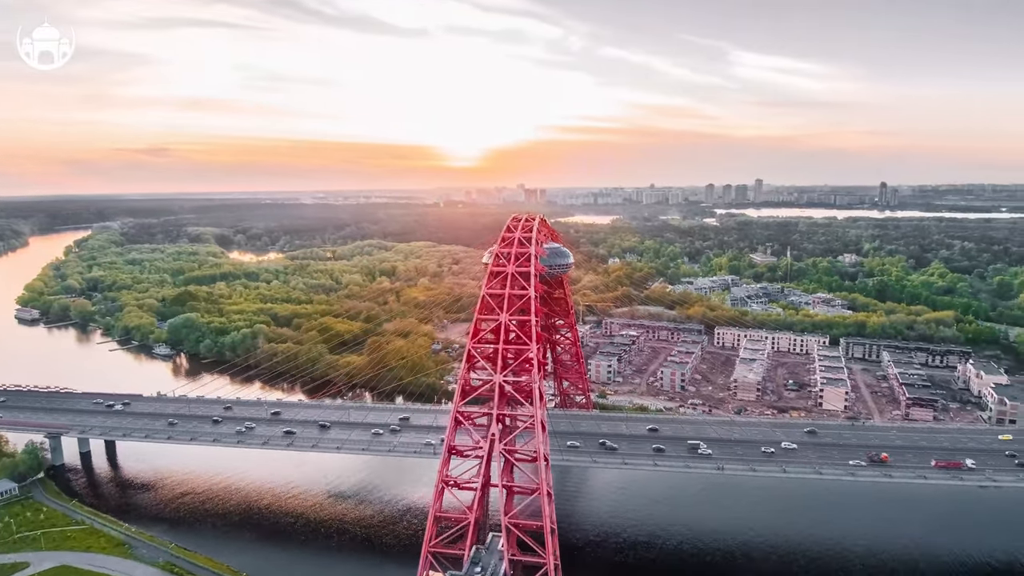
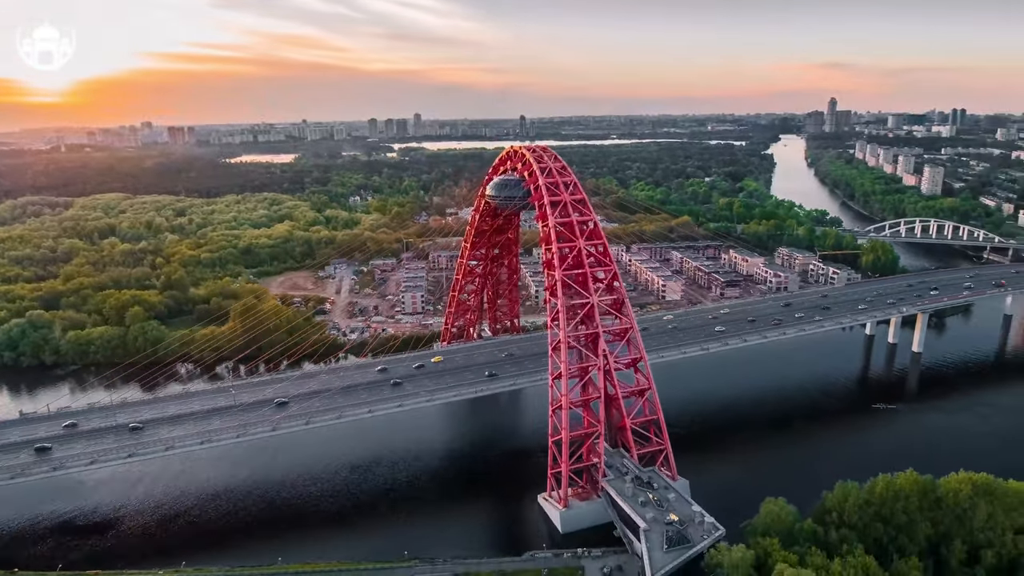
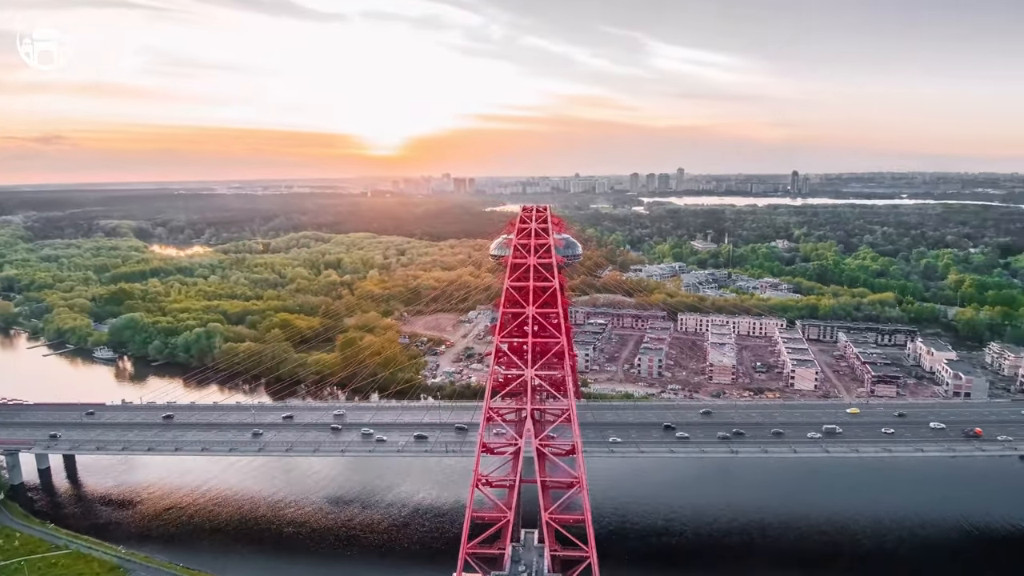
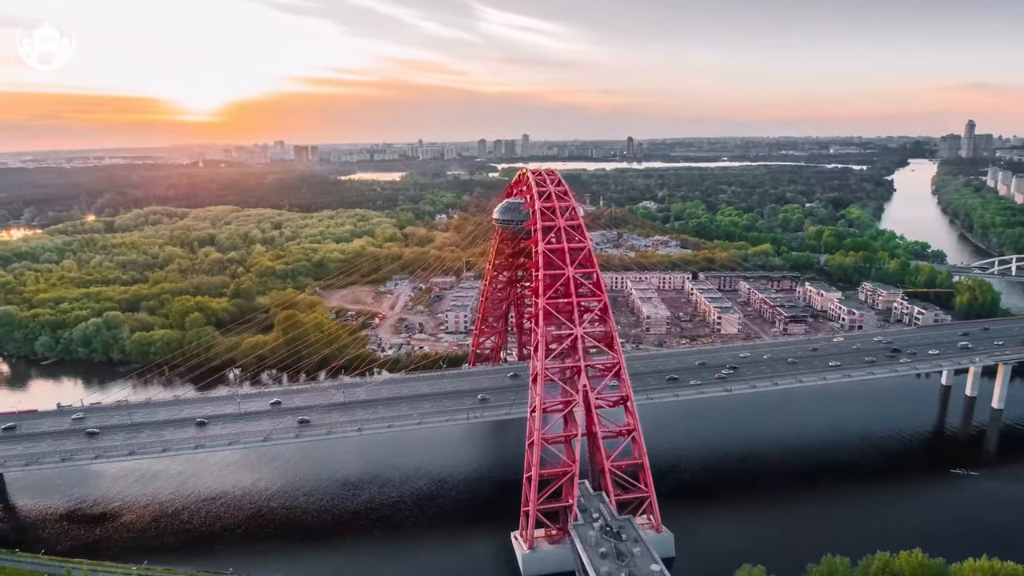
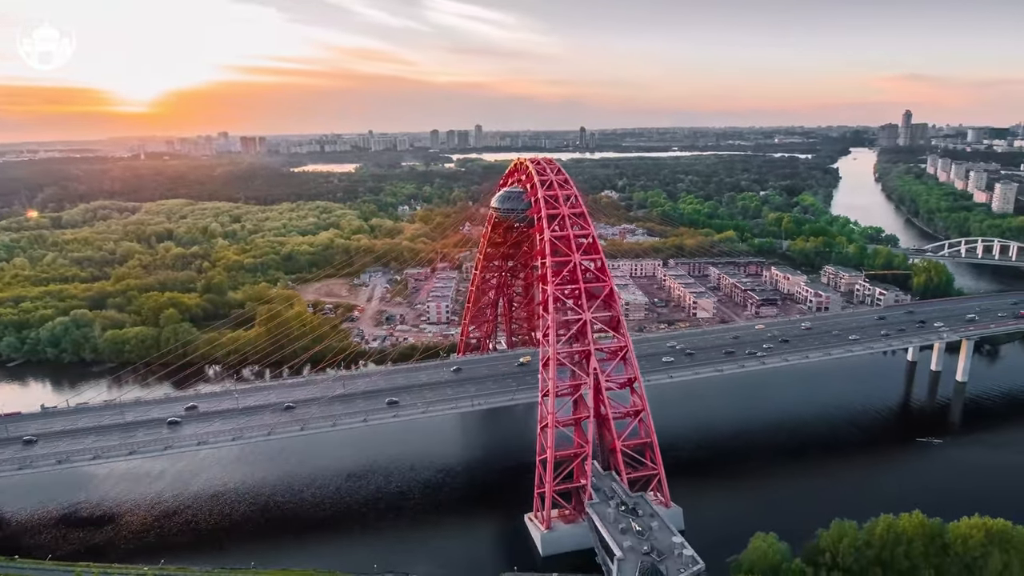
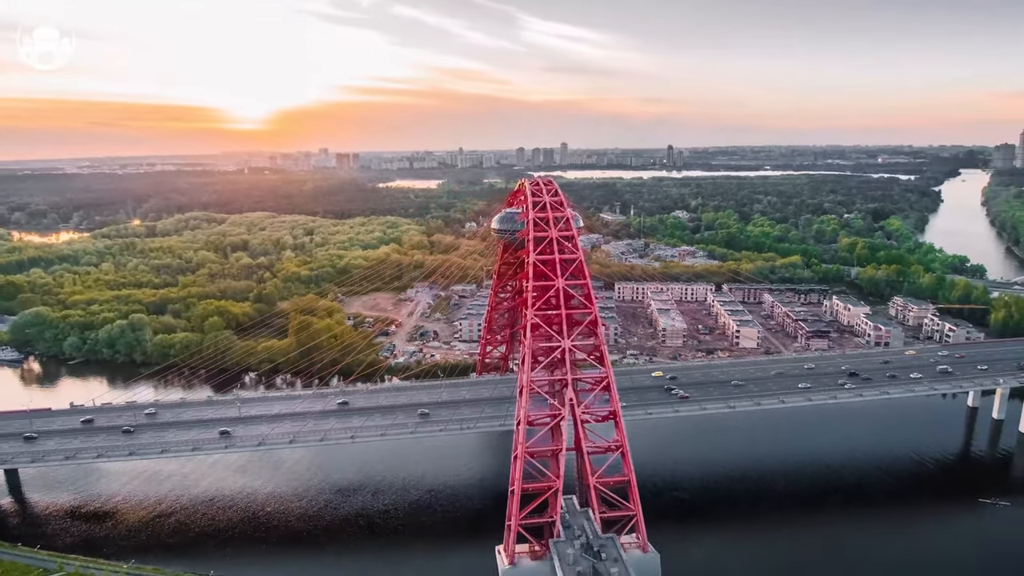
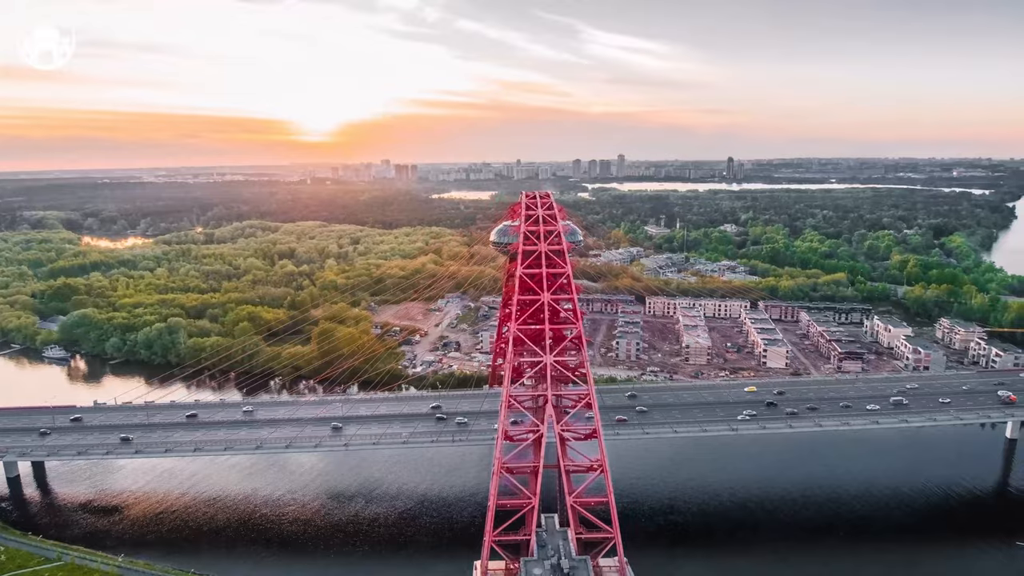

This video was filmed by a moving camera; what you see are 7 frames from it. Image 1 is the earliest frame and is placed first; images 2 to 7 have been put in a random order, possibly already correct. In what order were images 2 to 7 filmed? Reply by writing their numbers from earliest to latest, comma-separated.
3, 7, 6, 4, 5, 2
